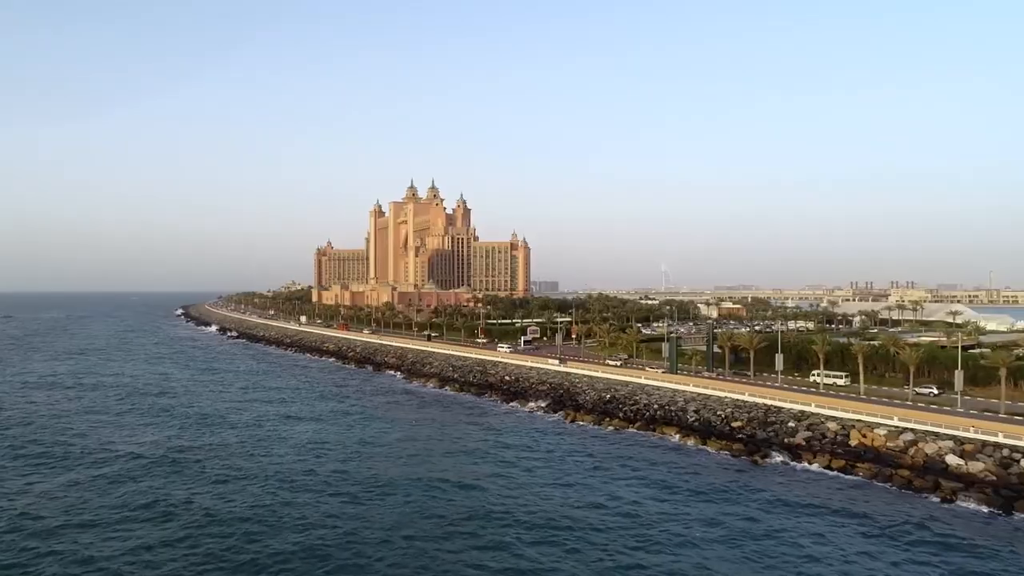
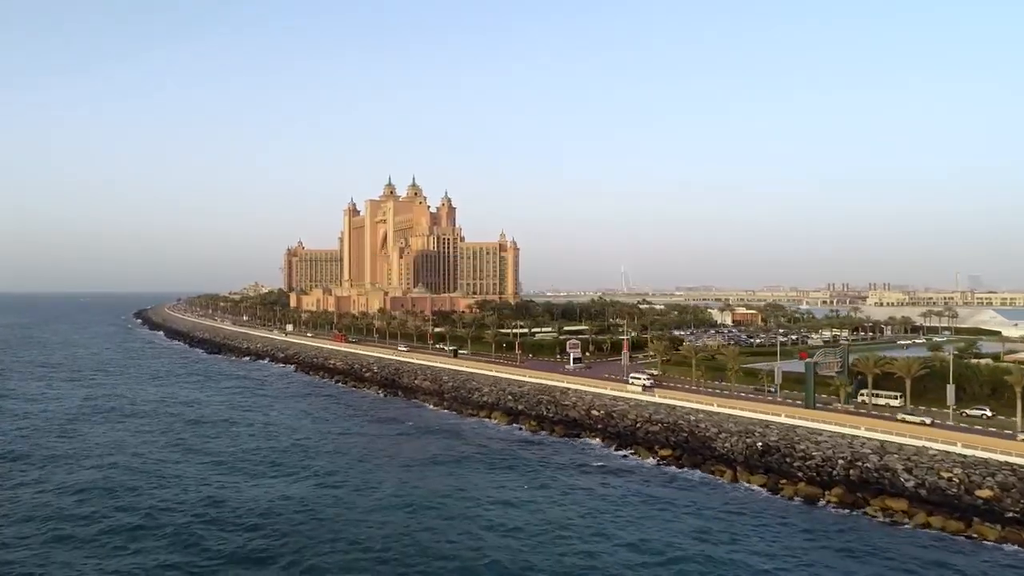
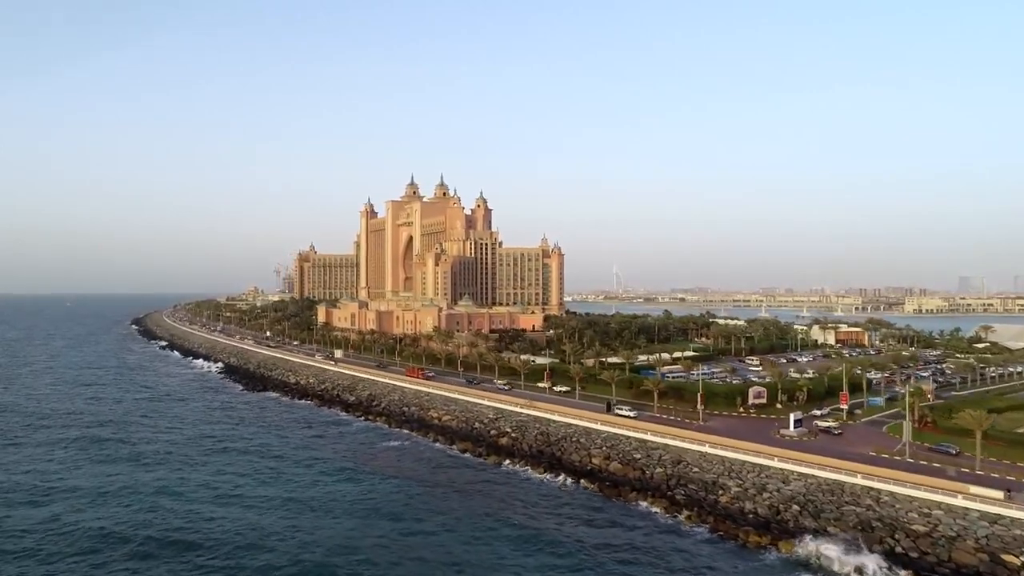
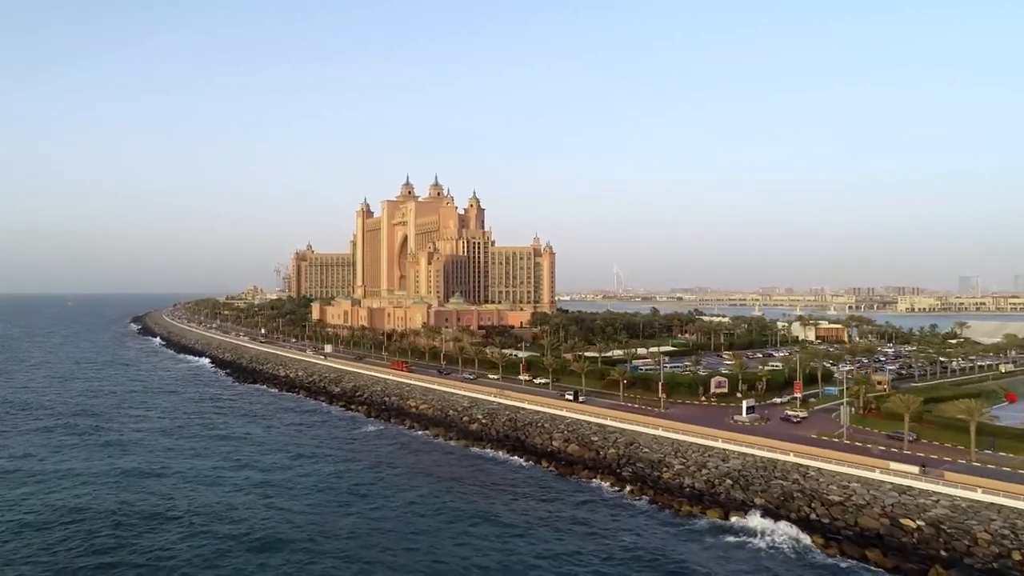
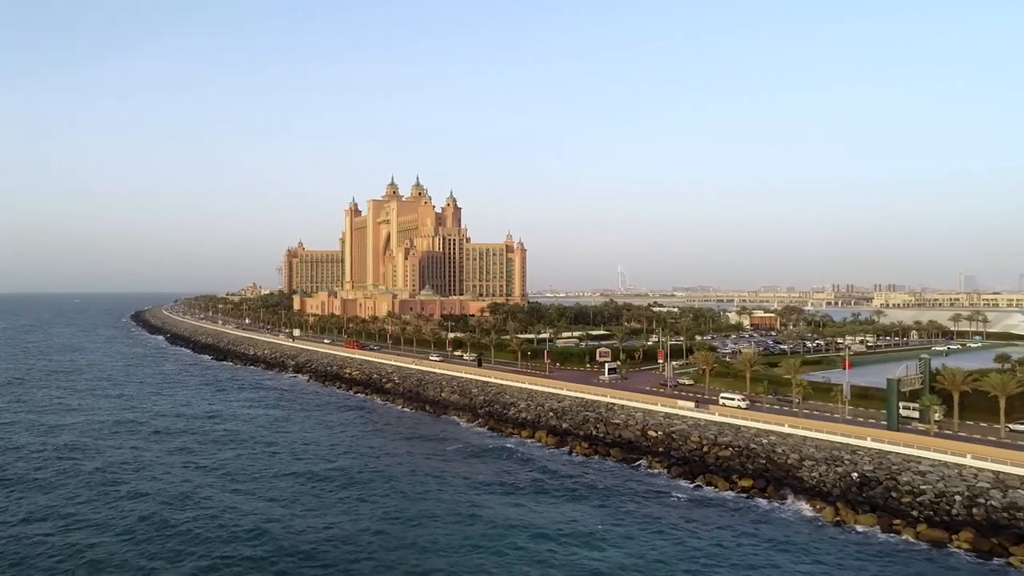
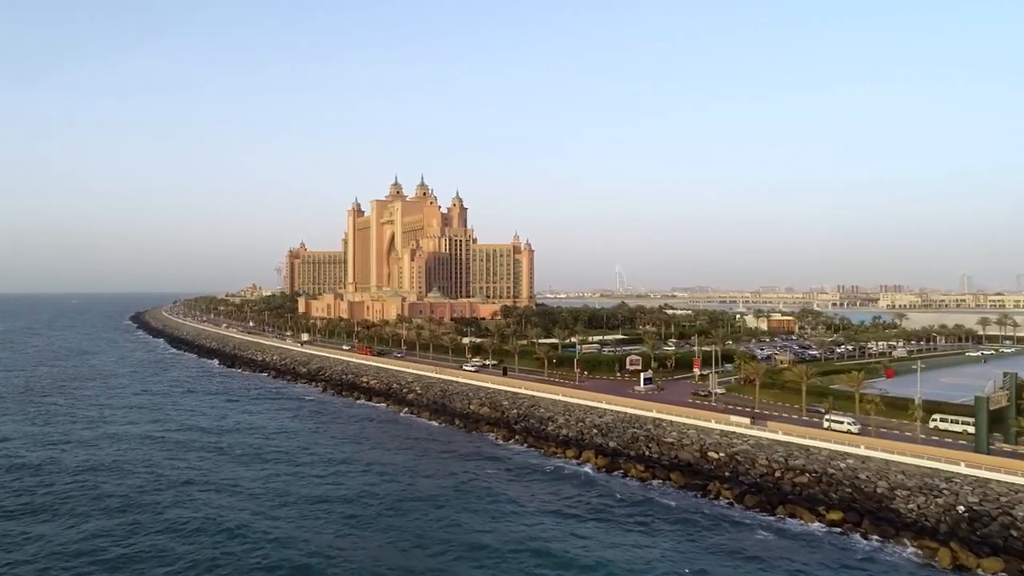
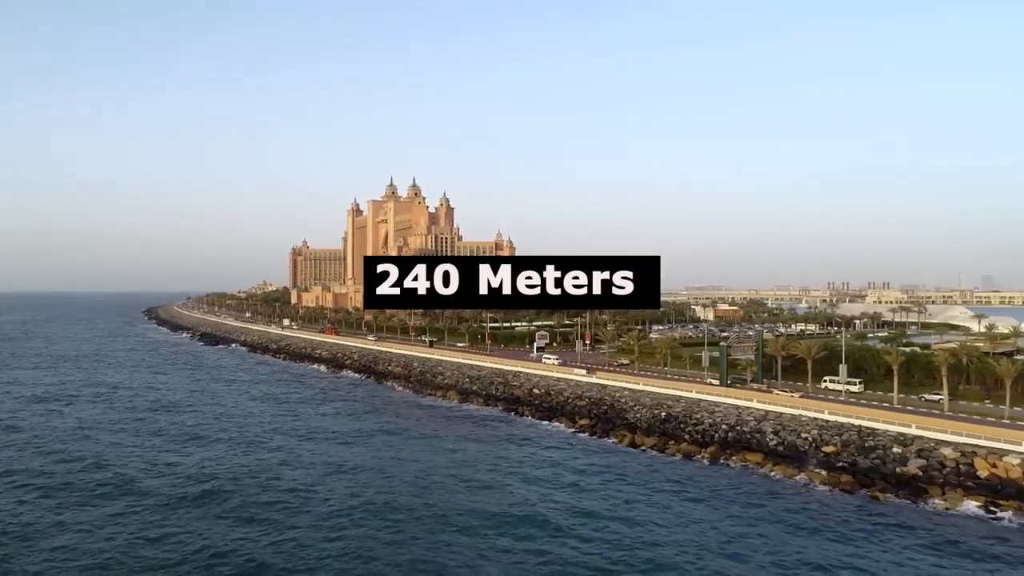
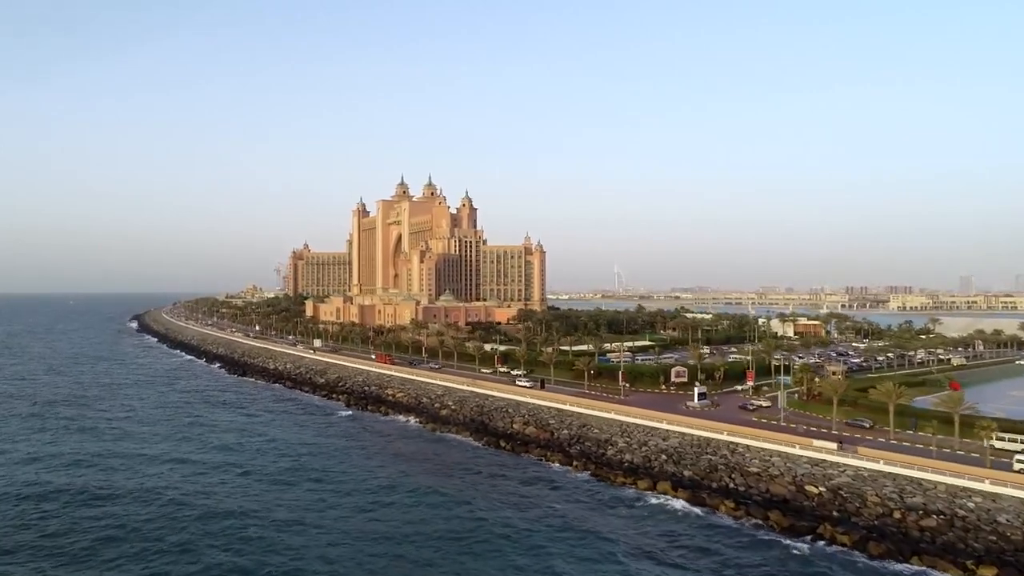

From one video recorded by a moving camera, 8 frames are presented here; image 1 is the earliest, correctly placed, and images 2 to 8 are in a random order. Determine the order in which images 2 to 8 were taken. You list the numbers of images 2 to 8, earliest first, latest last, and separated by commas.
7, 2, 5, 6, 8, 4, 3
